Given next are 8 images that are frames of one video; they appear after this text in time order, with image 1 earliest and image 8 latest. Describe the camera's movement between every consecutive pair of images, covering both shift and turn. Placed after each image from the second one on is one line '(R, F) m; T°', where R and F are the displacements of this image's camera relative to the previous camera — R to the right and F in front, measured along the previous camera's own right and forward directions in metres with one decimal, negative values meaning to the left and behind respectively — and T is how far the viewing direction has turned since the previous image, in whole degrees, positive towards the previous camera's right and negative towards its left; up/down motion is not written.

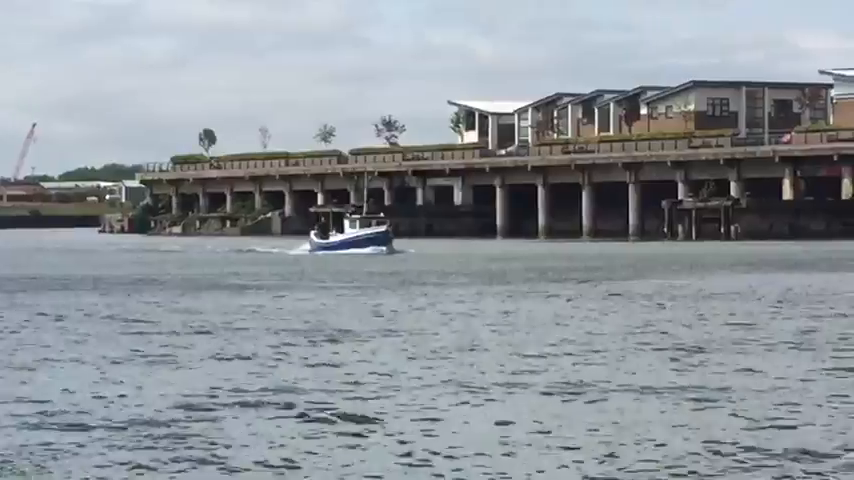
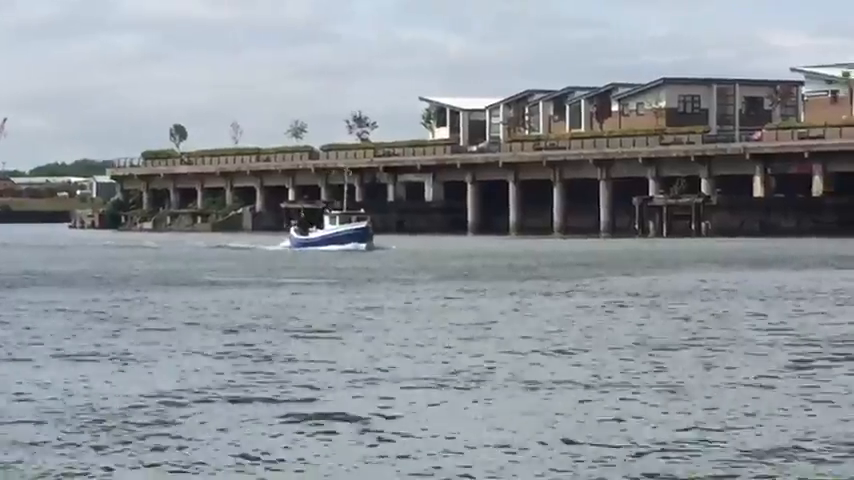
(-0.4, -1.6) m; +1°
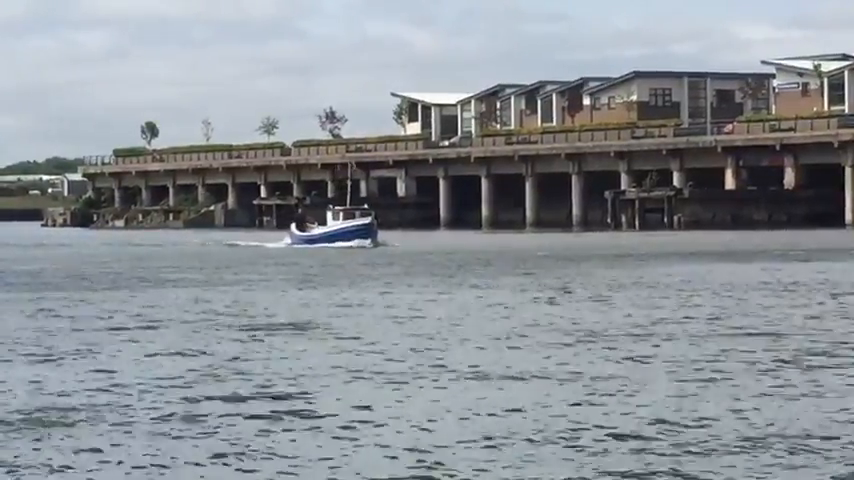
(0.0, +0.3) m; +1°
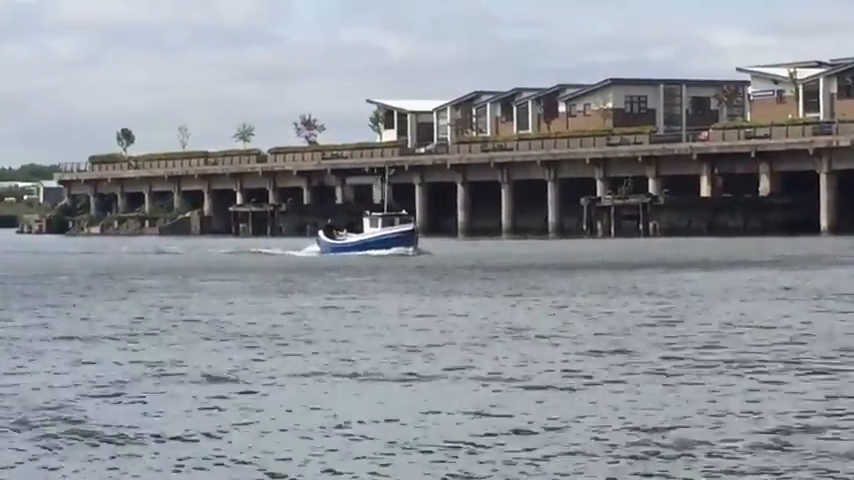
(0.0, +0.2) m; +1°
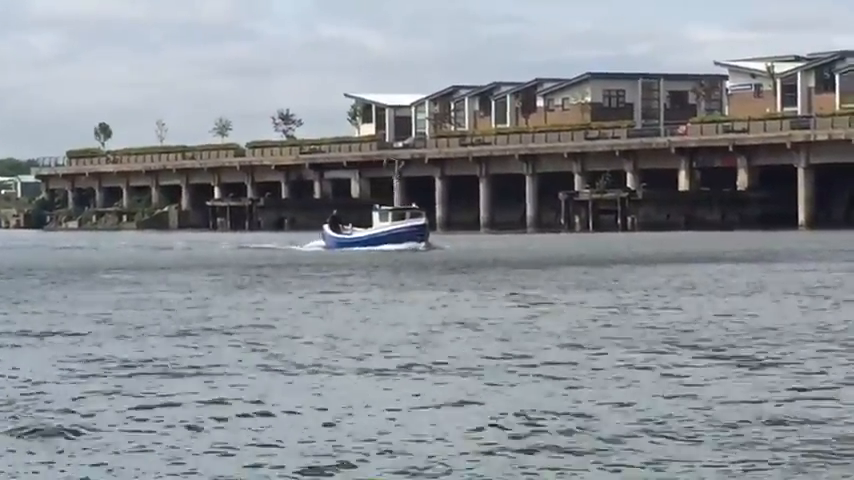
(0.0, +0.2) m; +1°
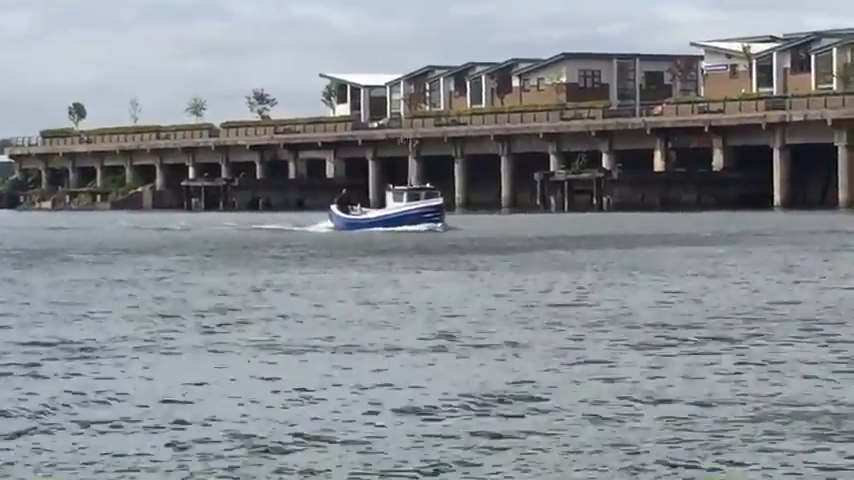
(0.0, +0.3) m; +1°
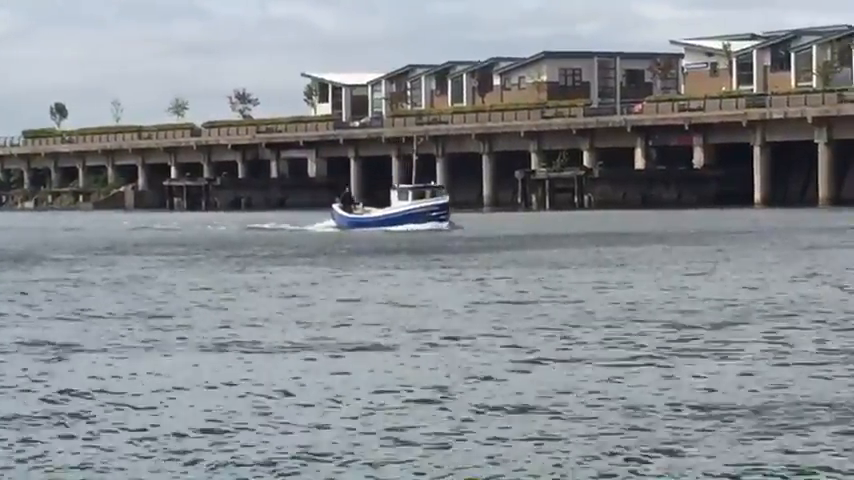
(+0.1, 0.0) m; +1°
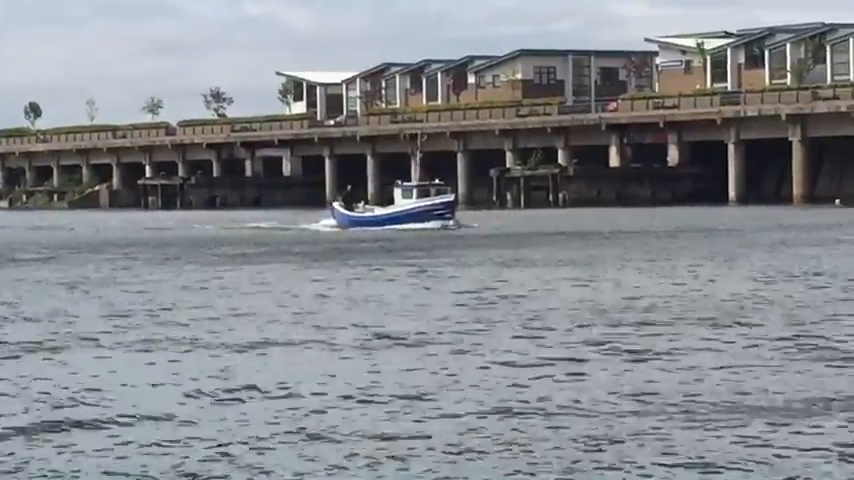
(0.0, +0.2) m; +1°
